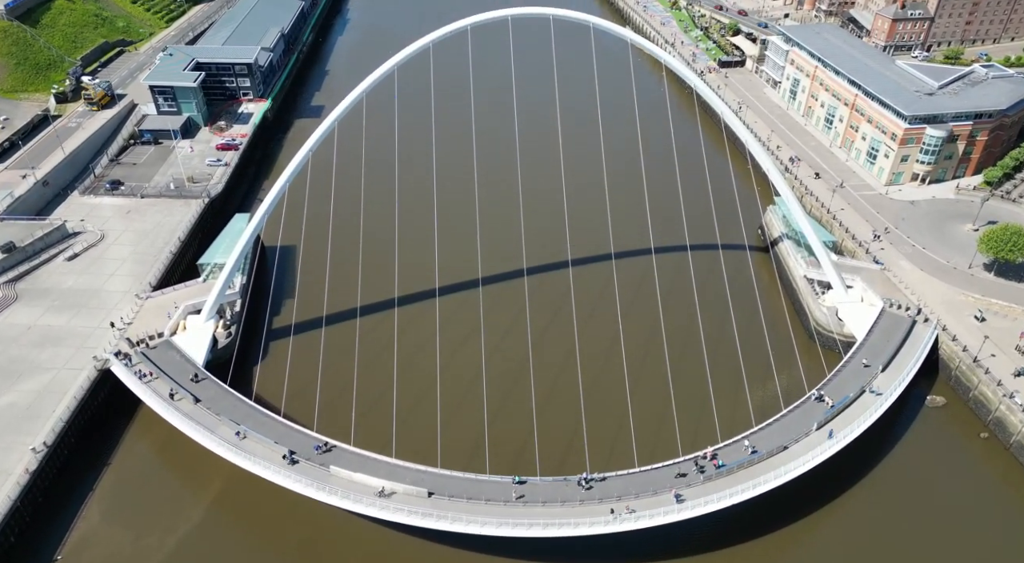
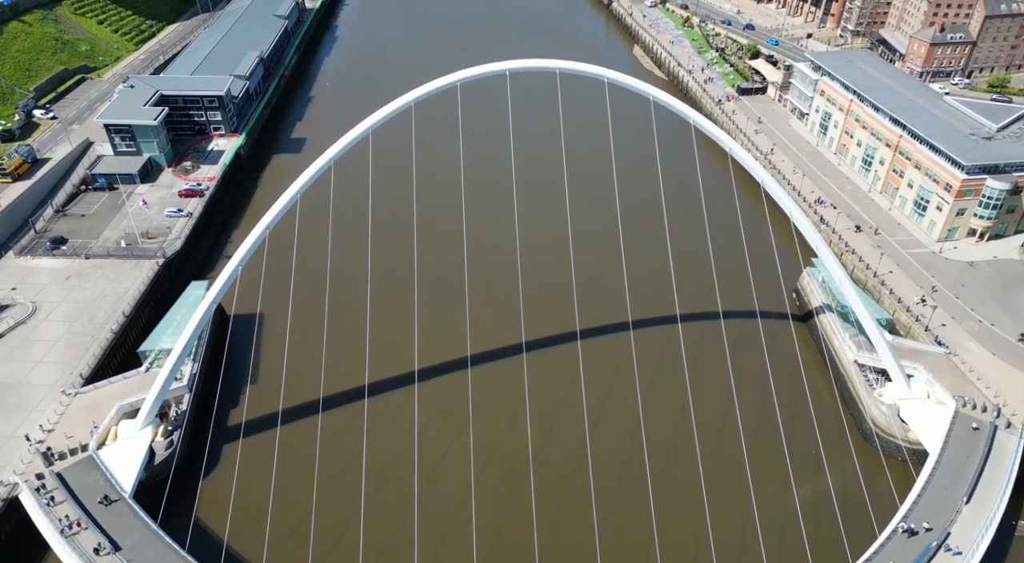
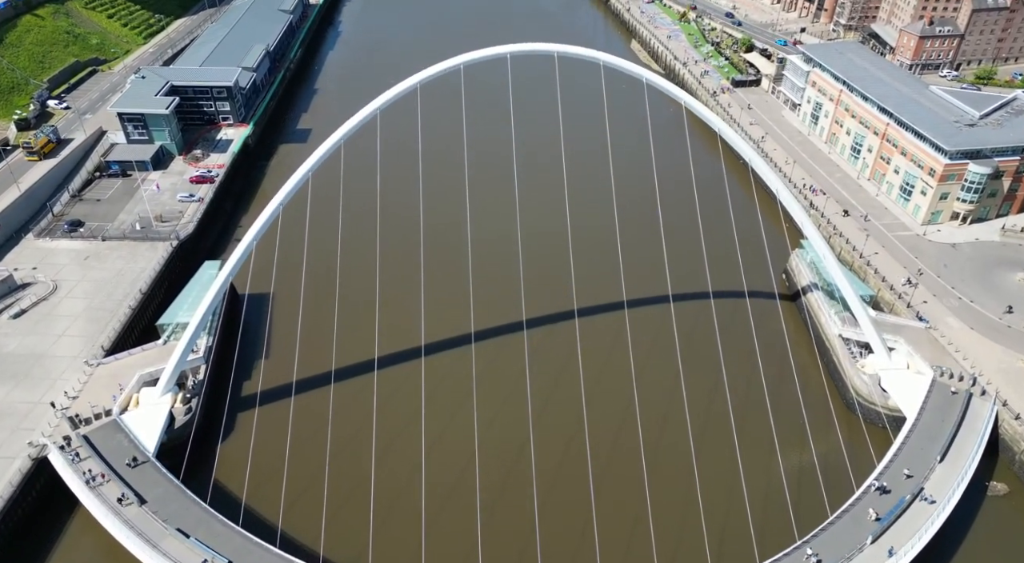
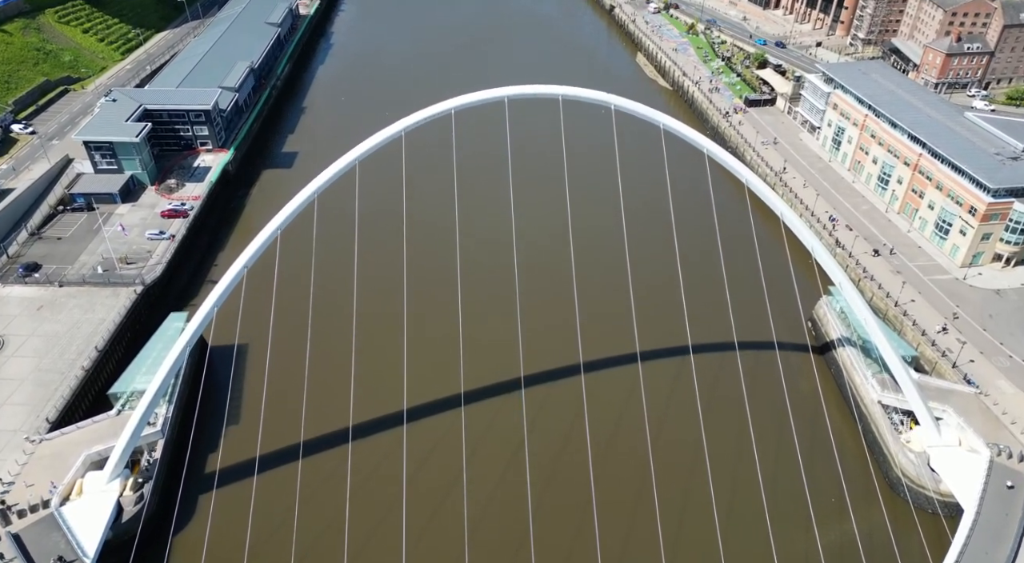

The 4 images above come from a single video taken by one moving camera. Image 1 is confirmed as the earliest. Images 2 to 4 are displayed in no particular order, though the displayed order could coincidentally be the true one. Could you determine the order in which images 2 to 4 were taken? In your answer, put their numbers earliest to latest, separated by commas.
3, 2, 4
